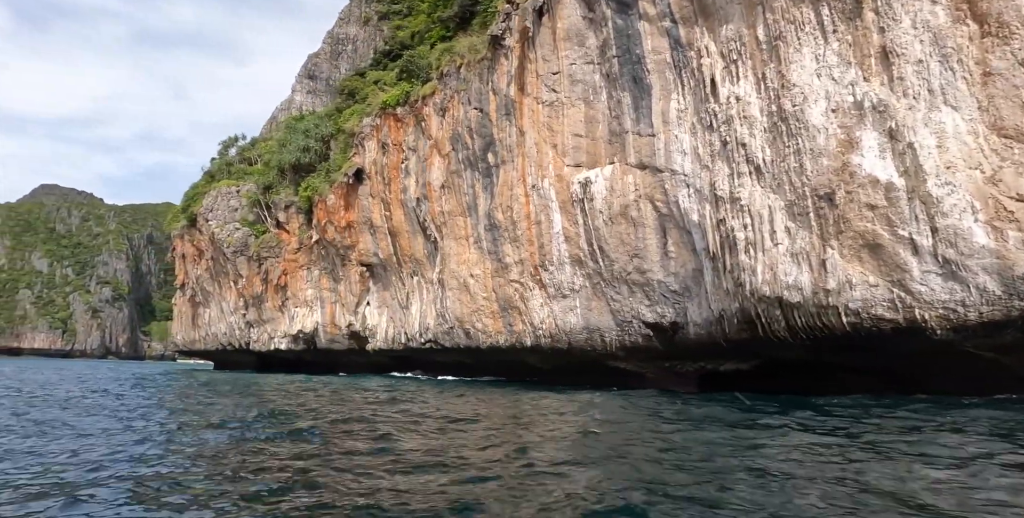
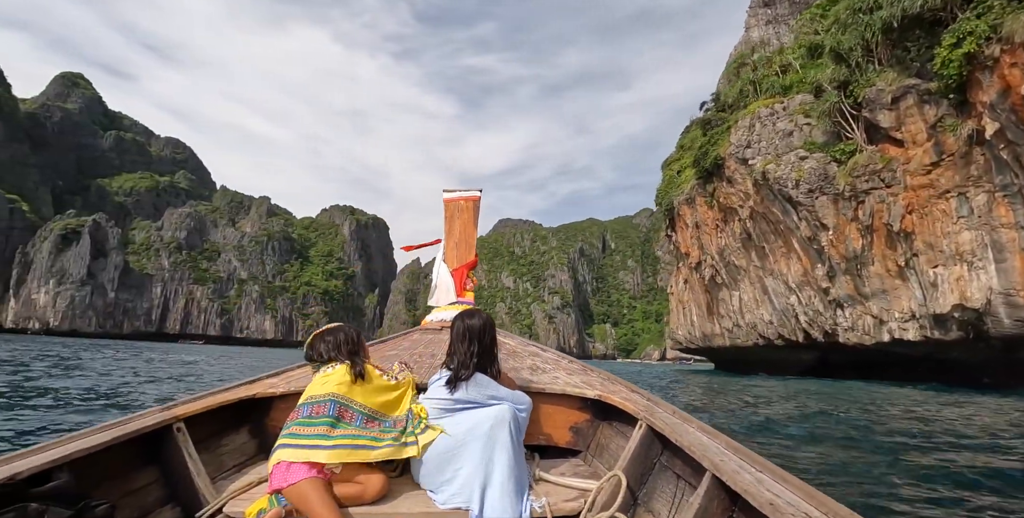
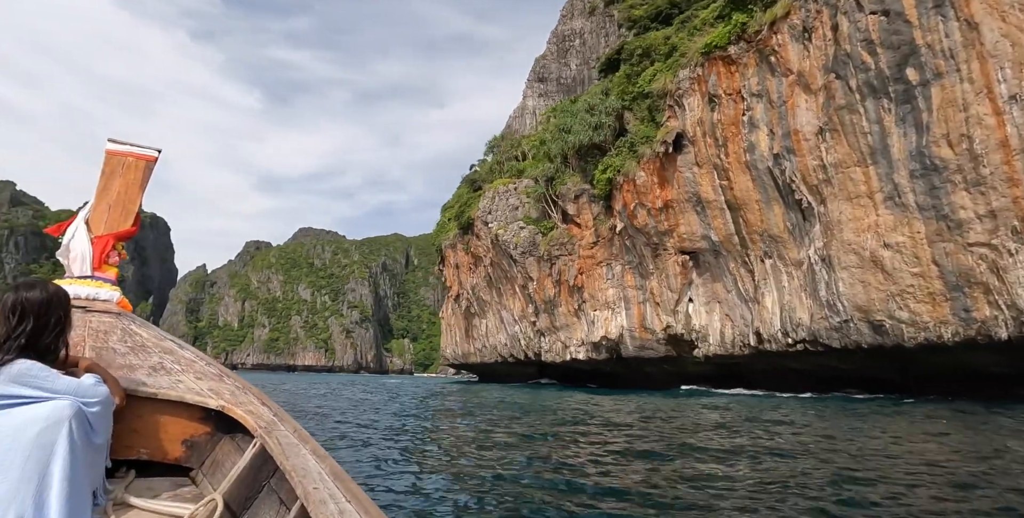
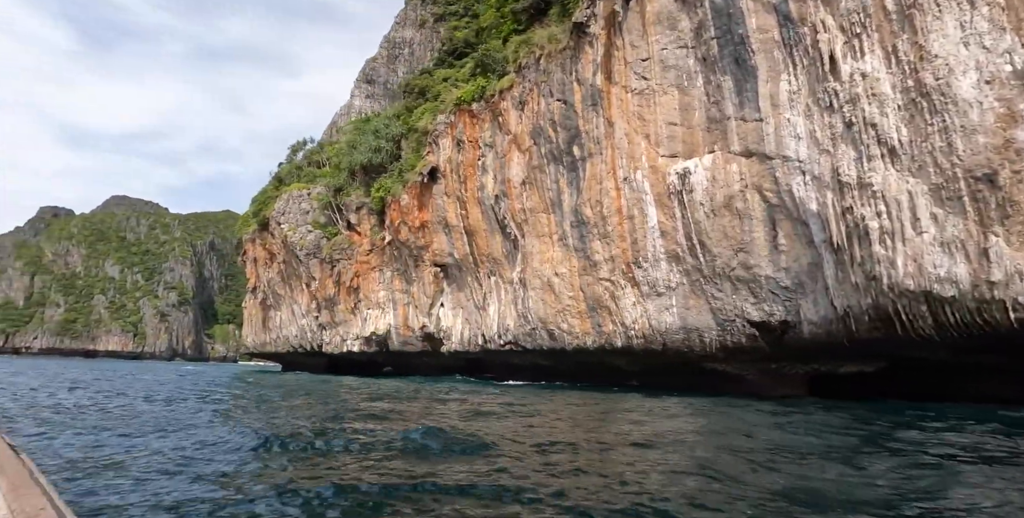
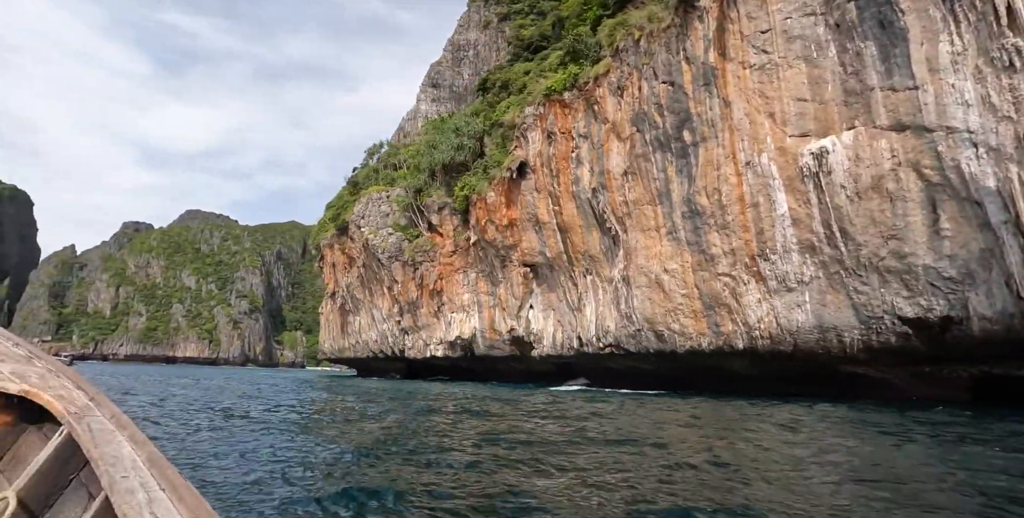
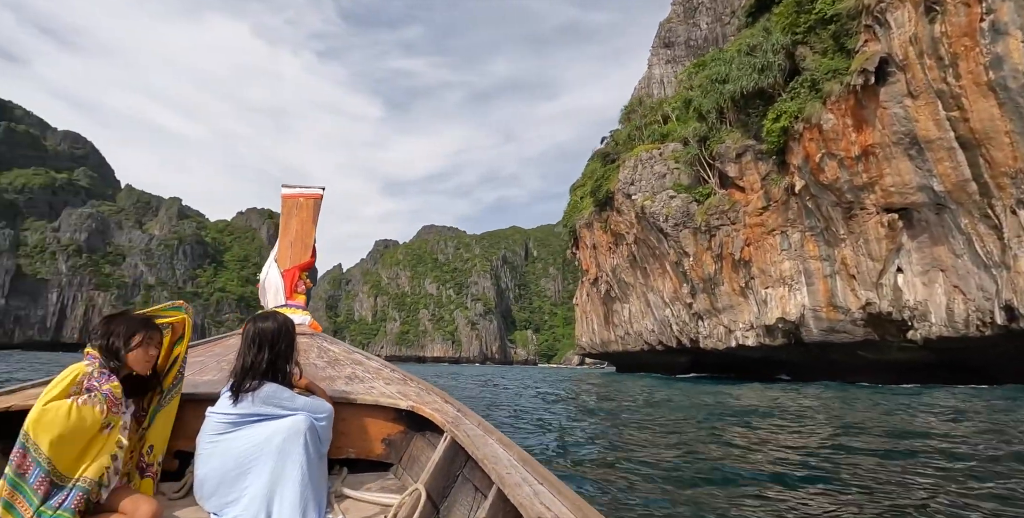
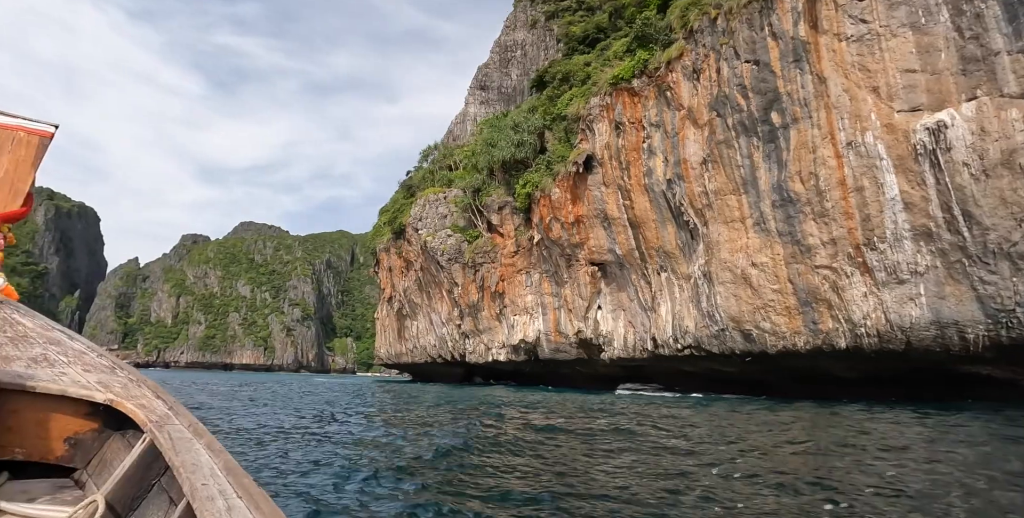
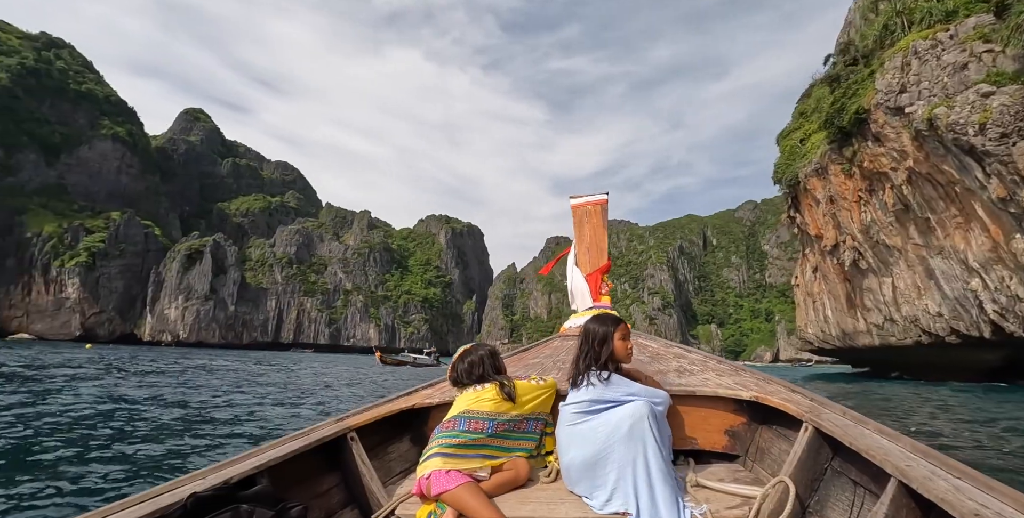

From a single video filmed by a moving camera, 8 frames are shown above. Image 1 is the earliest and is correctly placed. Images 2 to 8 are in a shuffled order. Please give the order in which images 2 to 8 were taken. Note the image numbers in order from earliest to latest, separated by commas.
4, 5, 7, 3, 6, 2, 8
